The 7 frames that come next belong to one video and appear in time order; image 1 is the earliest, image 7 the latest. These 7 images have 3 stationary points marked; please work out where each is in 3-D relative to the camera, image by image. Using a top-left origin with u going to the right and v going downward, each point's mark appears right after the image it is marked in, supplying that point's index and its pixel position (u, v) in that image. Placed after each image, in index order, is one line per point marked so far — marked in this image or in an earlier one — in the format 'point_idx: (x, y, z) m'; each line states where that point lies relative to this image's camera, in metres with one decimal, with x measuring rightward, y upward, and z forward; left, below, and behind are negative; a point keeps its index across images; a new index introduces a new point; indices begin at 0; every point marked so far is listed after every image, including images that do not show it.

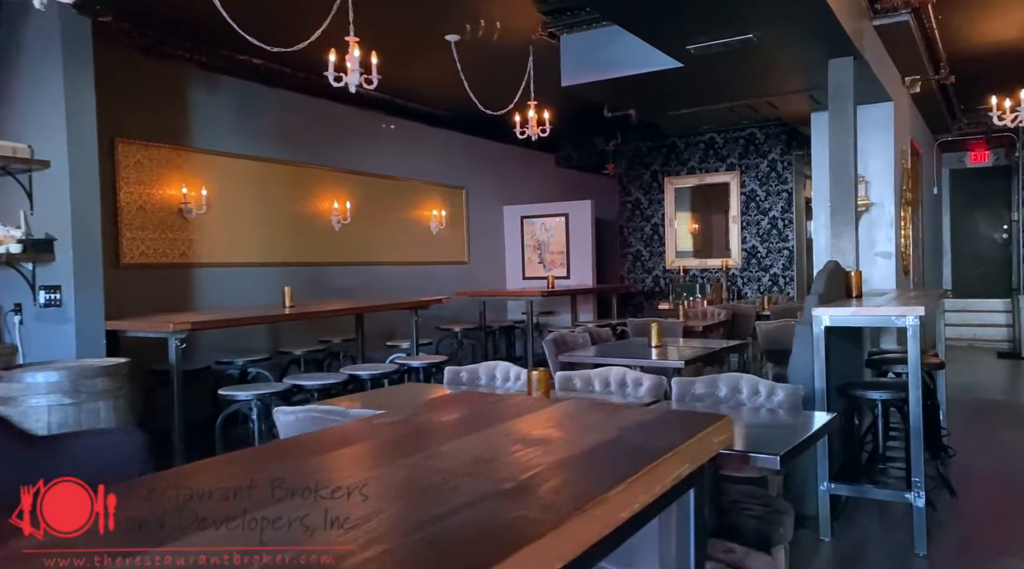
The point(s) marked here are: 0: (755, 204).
0: (+2.8, +0.9, +9.5) m
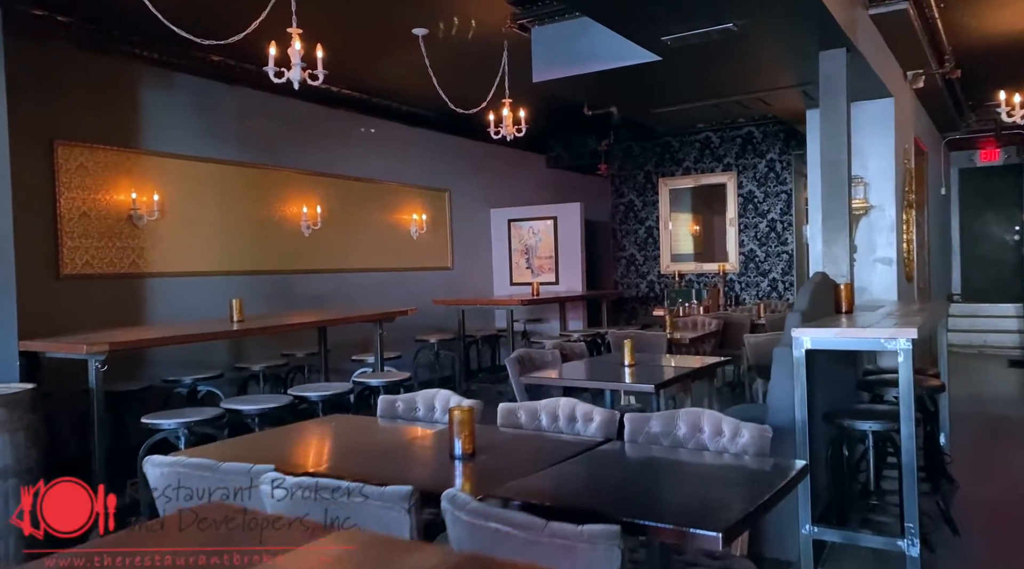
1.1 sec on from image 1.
0: (+2.7, +0.9, +9.1) m
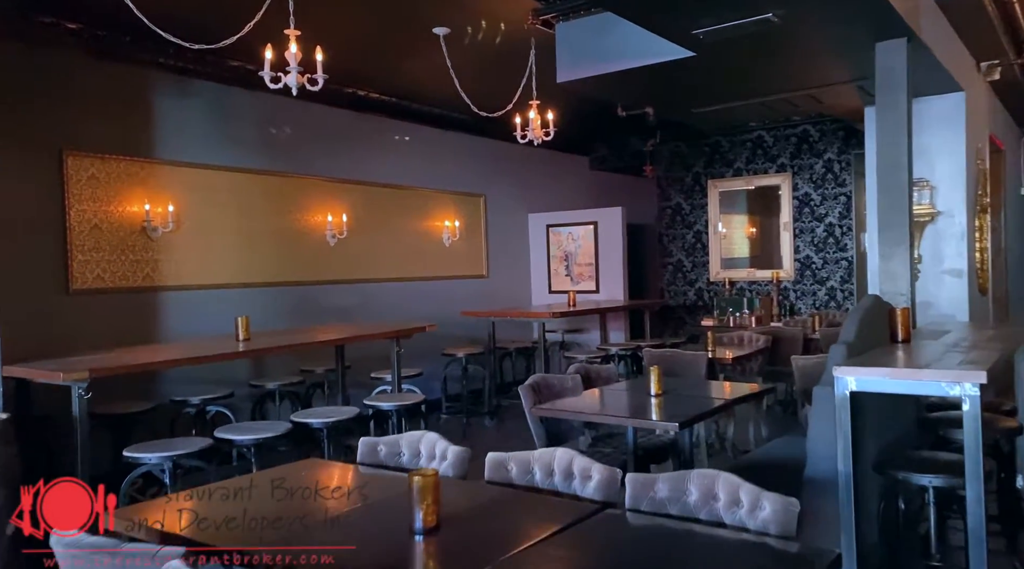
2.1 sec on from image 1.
0: (+3.1, +0.8, +8.5) m
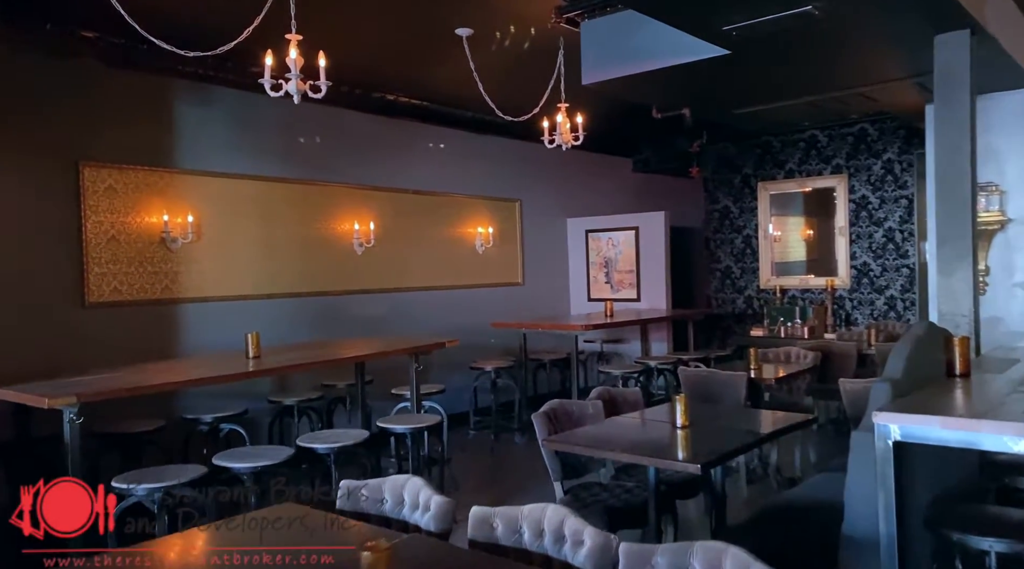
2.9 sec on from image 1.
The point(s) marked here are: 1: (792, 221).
0: (+3.5, +0.7, +8.0) m
1: (+3.0, +0.7, +8.5) m
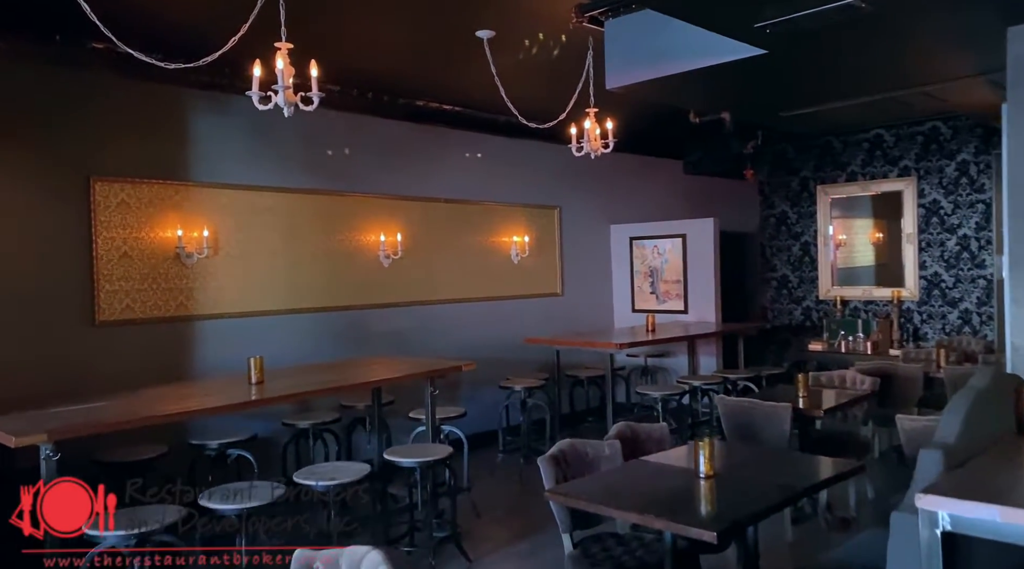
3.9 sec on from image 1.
0: (+3.8, +0.6, +7.3) m
1: (+3.4, +0.6, +7.9) m
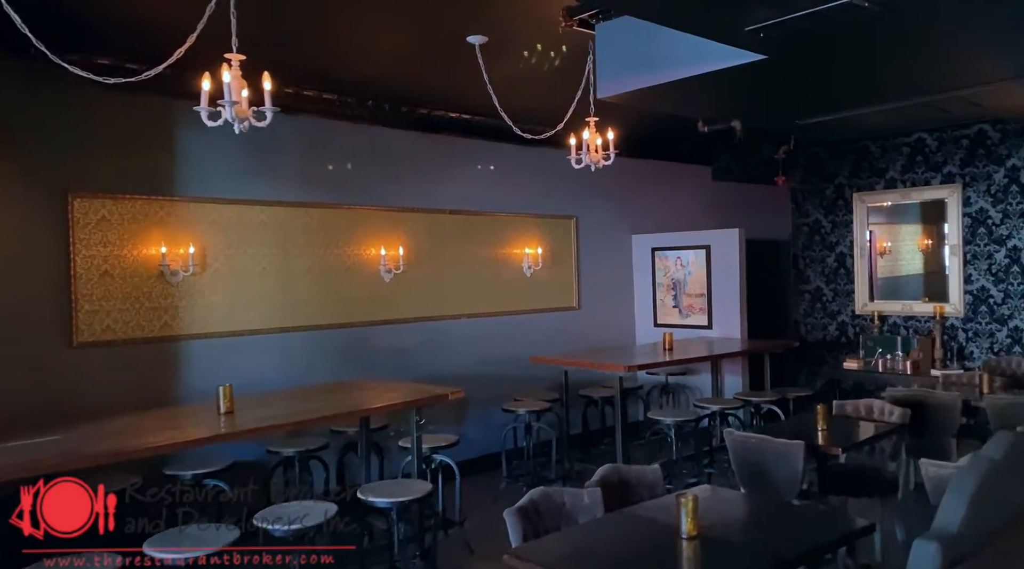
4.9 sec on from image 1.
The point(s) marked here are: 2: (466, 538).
0: (+3.9, +0.5, +6.8) m
1: (+3.5, +0.4, +7.4) m
2: (-0.3, -1.5, +4.8) m
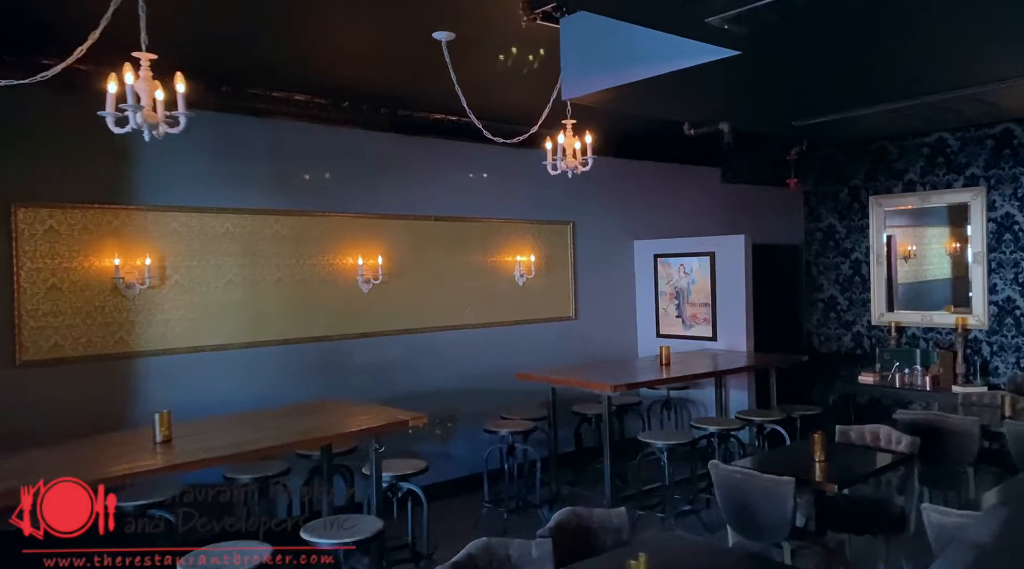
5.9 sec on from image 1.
0: (+3.9, +0.4, +6.3) m
1: (+3.4, +0.4, +6.9) m
2: (-0.4, -1.6, +4.5) m
